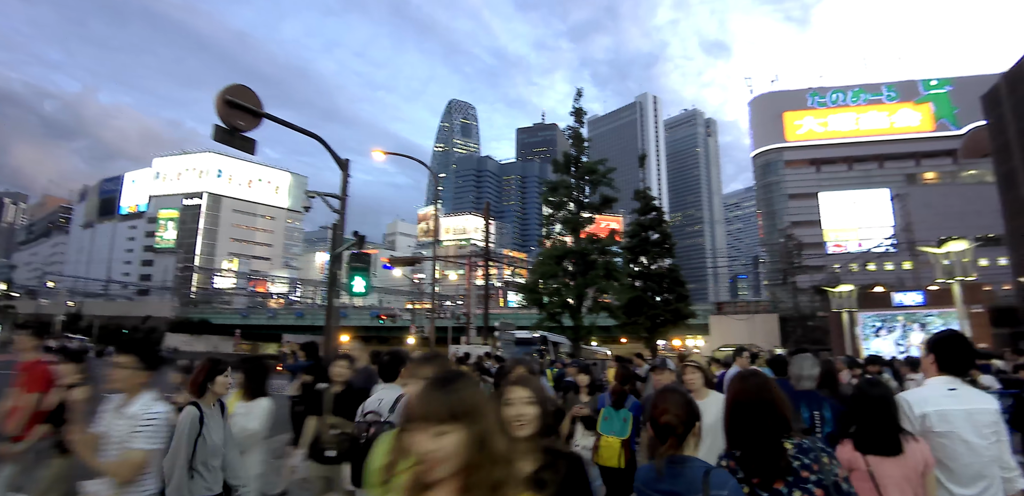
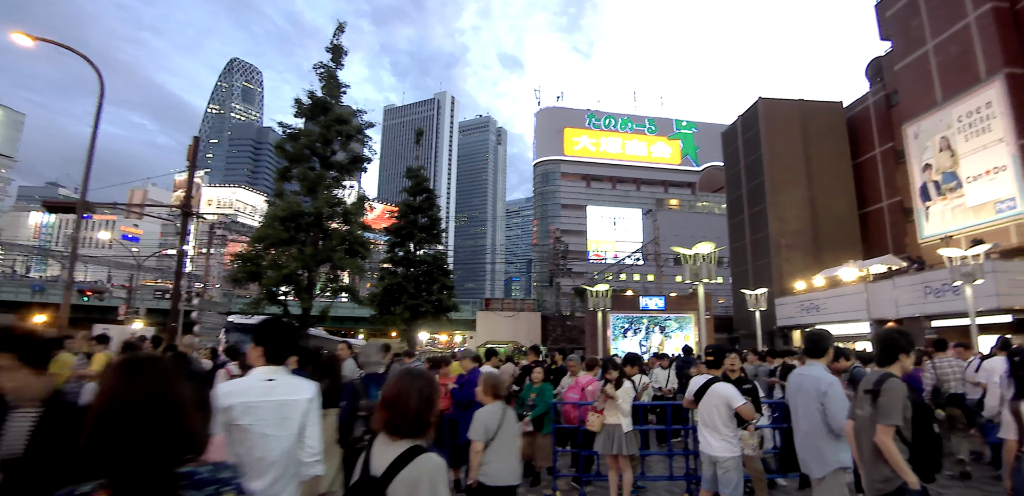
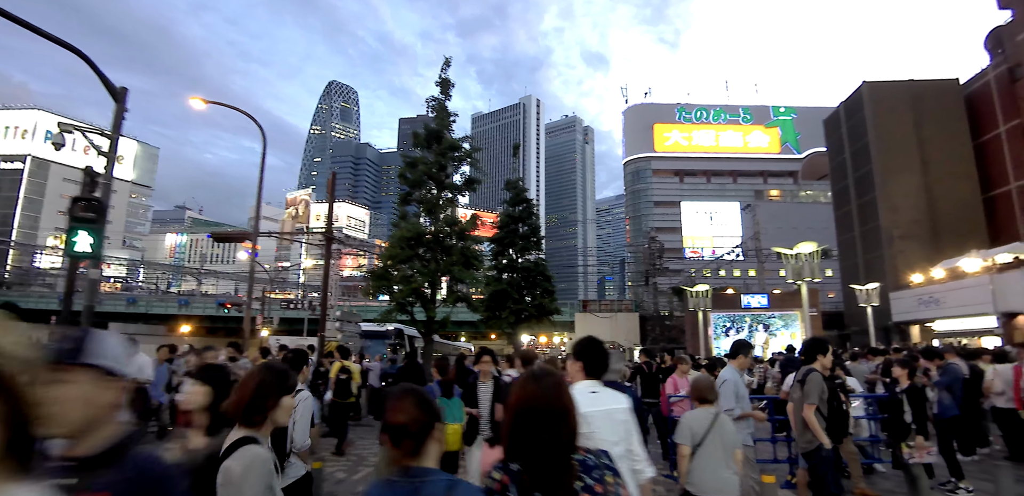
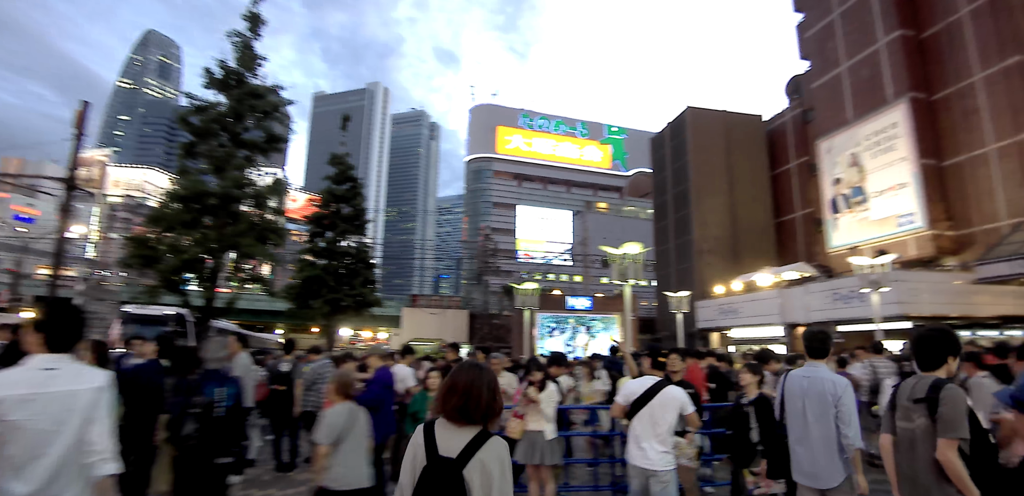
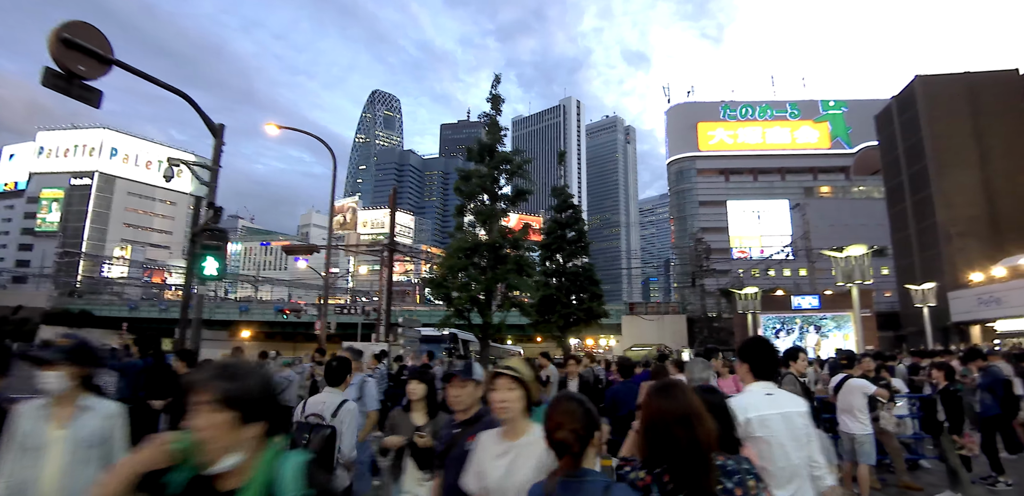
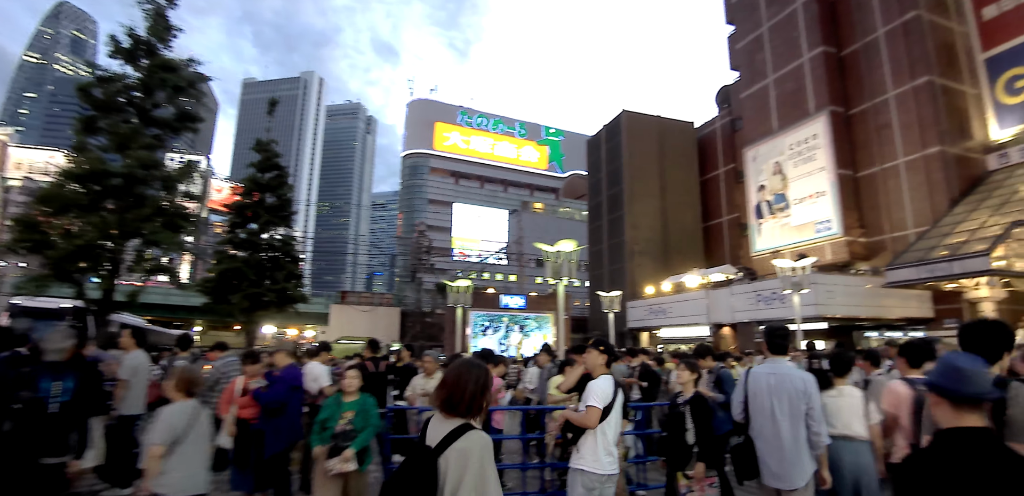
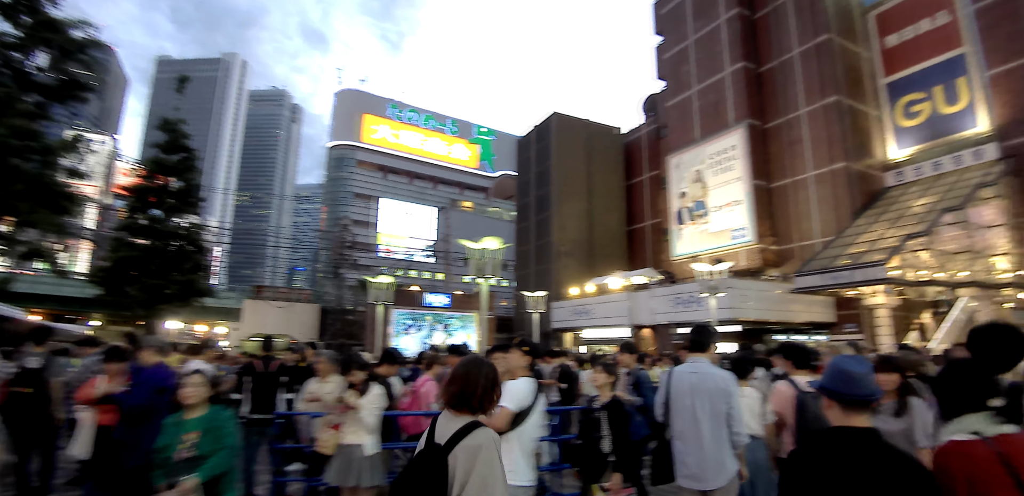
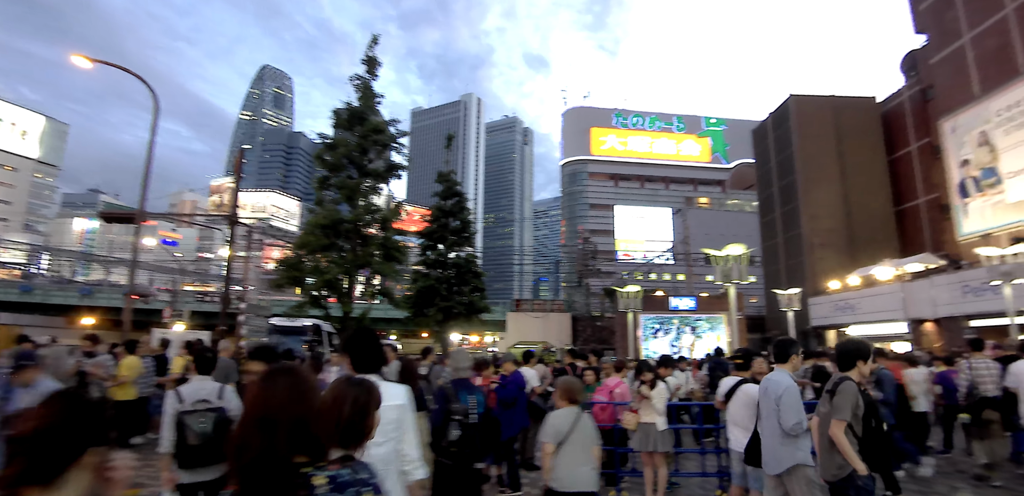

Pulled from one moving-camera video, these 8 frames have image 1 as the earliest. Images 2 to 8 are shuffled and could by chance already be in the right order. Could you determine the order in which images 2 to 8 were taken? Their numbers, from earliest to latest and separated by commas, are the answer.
5, 3, 8, 2, 4, 6, 7
